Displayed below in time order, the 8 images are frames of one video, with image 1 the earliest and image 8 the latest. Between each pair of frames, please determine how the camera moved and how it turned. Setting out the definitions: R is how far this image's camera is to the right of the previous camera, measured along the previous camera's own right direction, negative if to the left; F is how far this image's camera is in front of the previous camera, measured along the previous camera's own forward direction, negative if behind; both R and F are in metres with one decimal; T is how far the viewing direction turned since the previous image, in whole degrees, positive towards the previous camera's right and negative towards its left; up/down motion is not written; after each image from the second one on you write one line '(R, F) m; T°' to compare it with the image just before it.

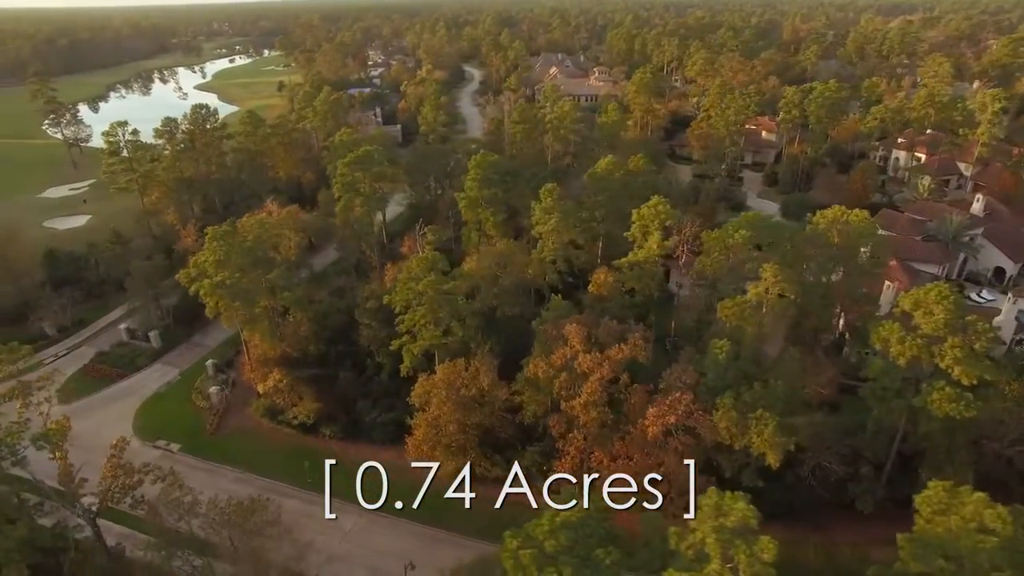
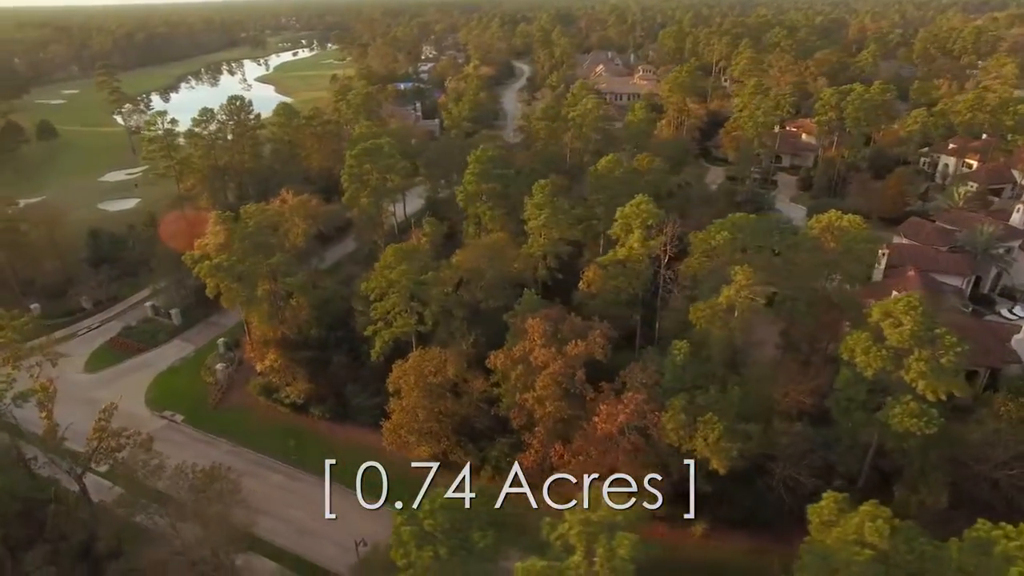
(+4.4, -0.3) m; -5°
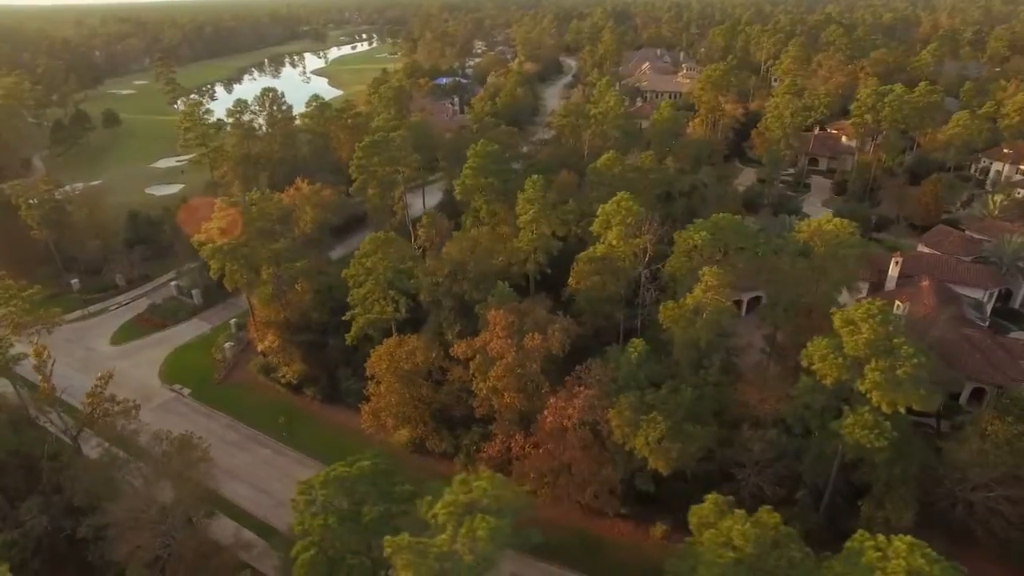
(+4.4, -0.3) m; -5°
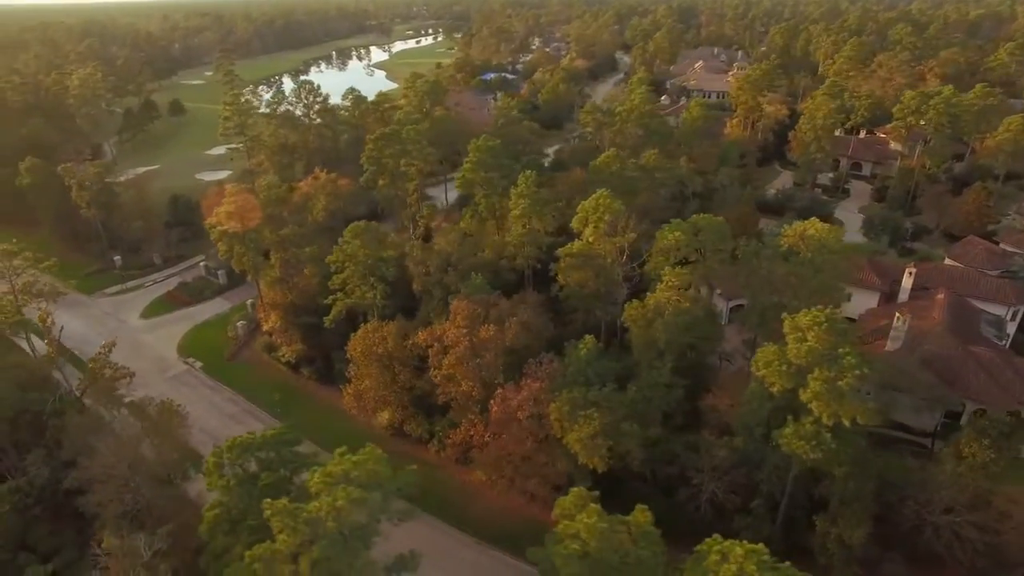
(+5.0, -0.3) m; -5°
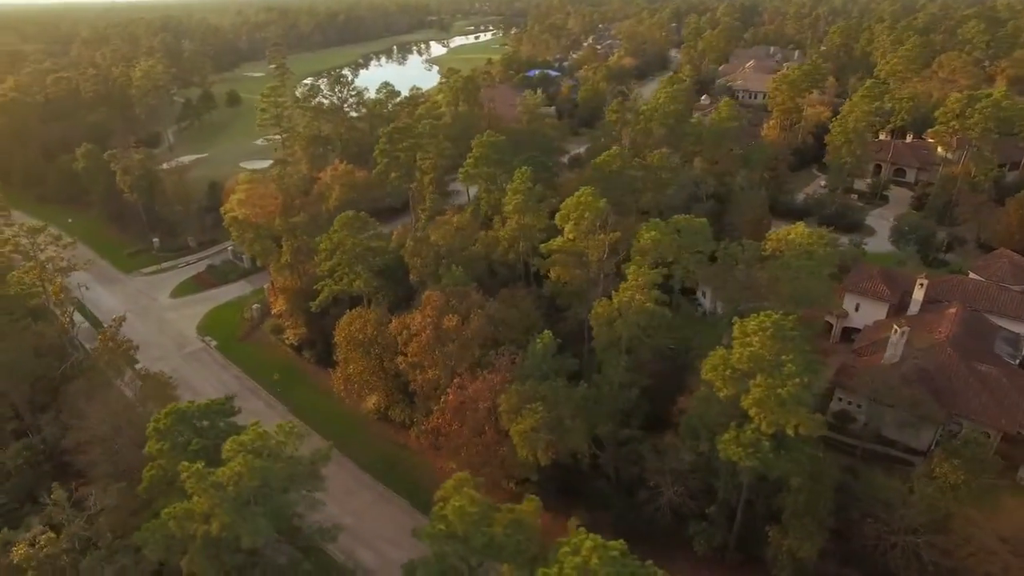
(+4.5, -0.3) m; -5°
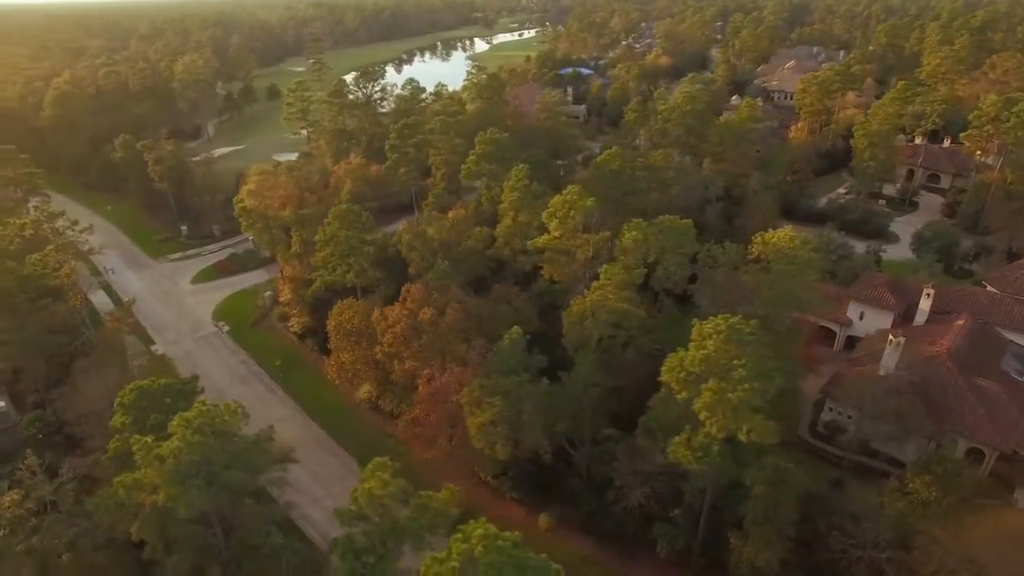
(+3.4, -0.3) m; -4°
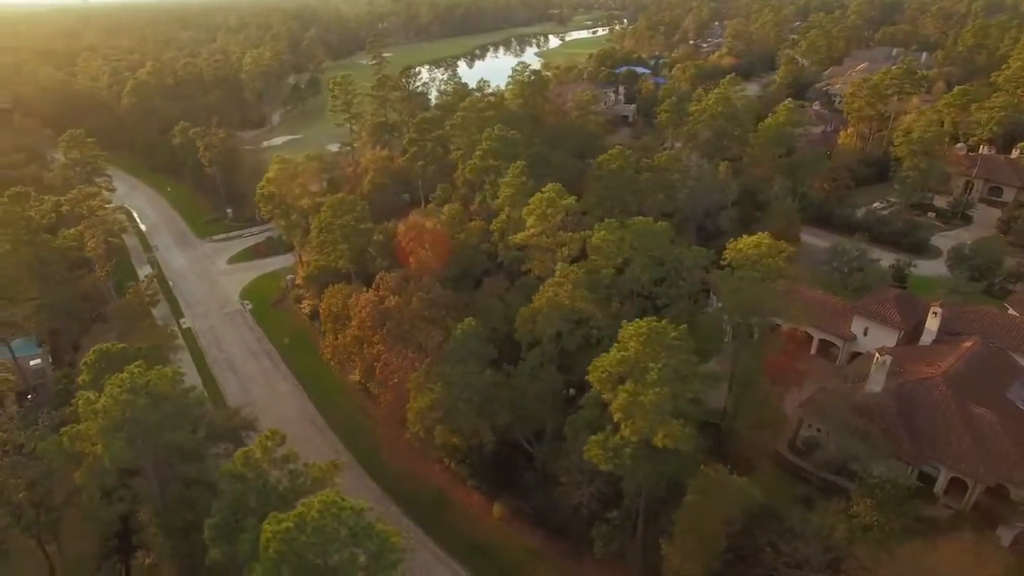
(+5.6, -0.4) m; -6°
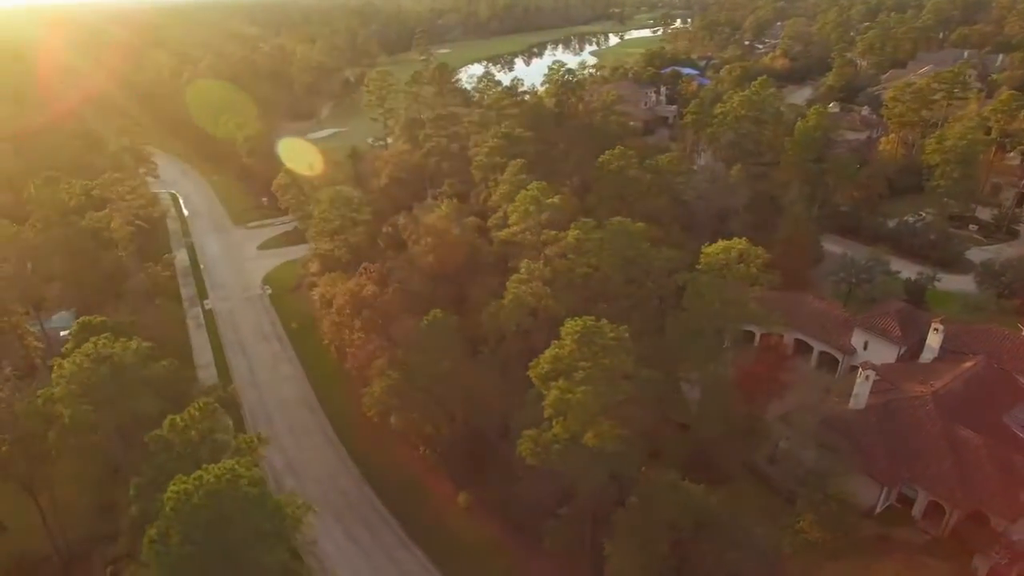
(+4.5, -0.4) m; -5°
